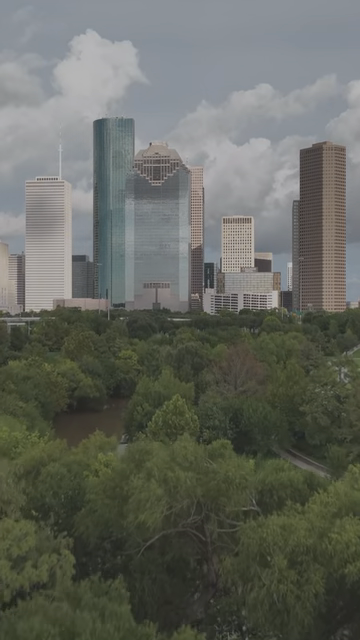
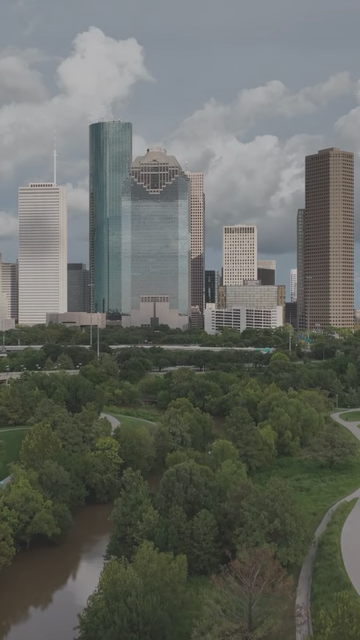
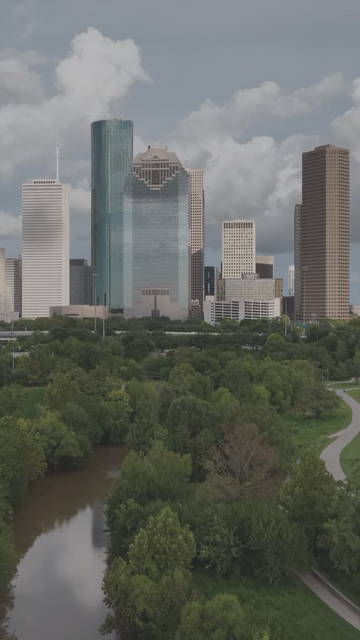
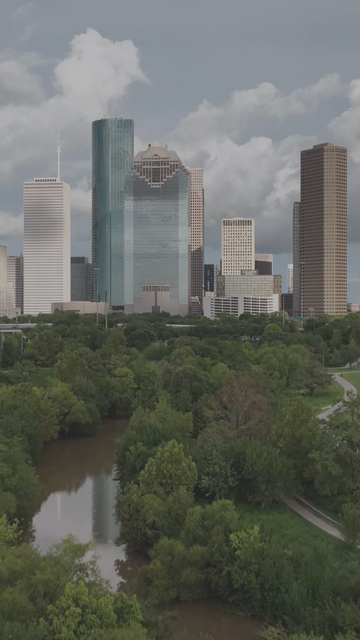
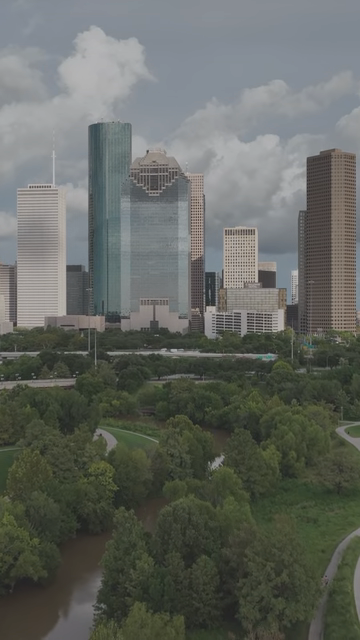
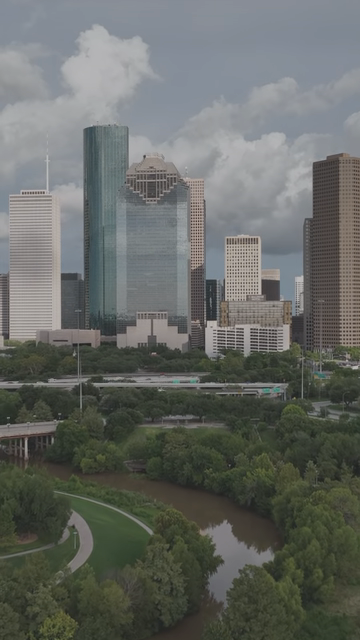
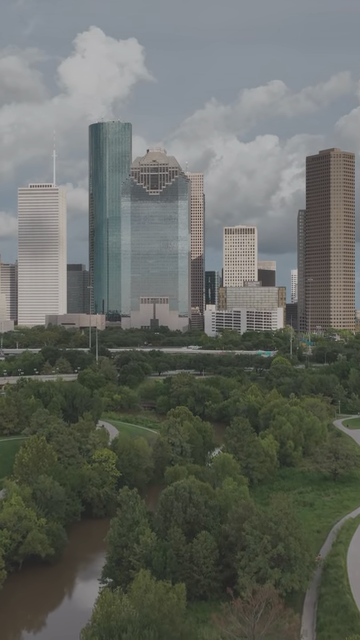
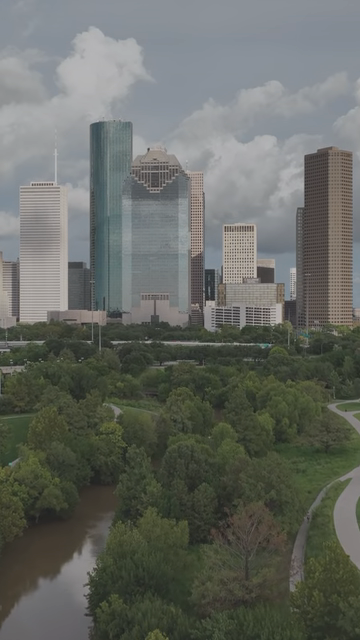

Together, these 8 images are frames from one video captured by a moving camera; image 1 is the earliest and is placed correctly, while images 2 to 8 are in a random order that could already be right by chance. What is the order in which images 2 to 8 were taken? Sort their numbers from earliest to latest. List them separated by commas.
4, 3, 8, 2, 7, 5, 6
